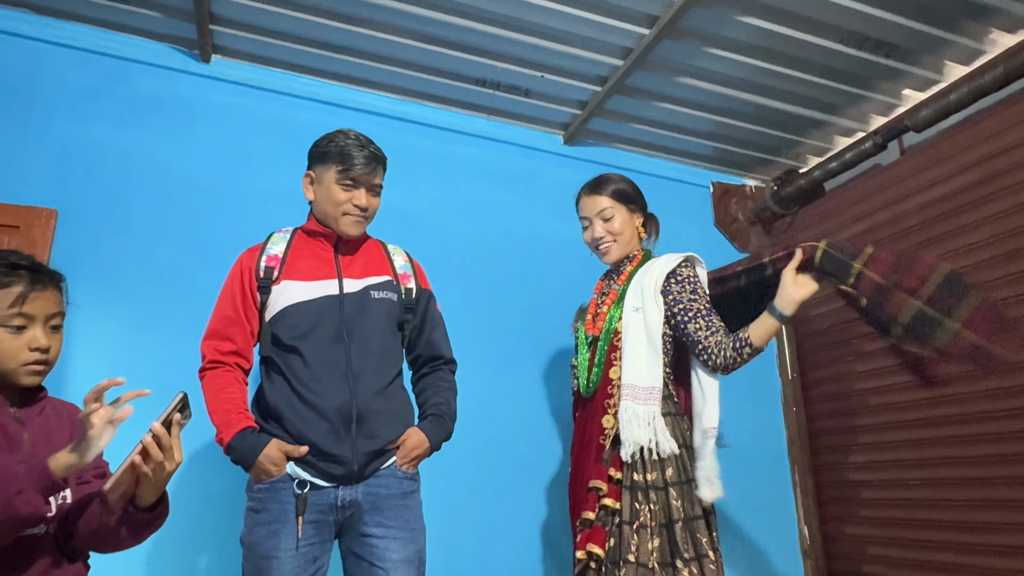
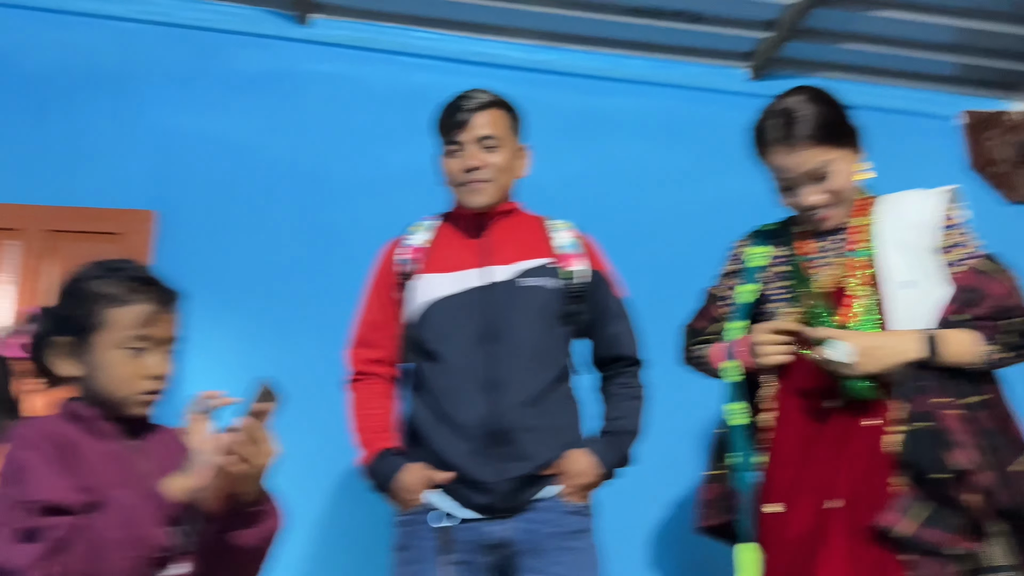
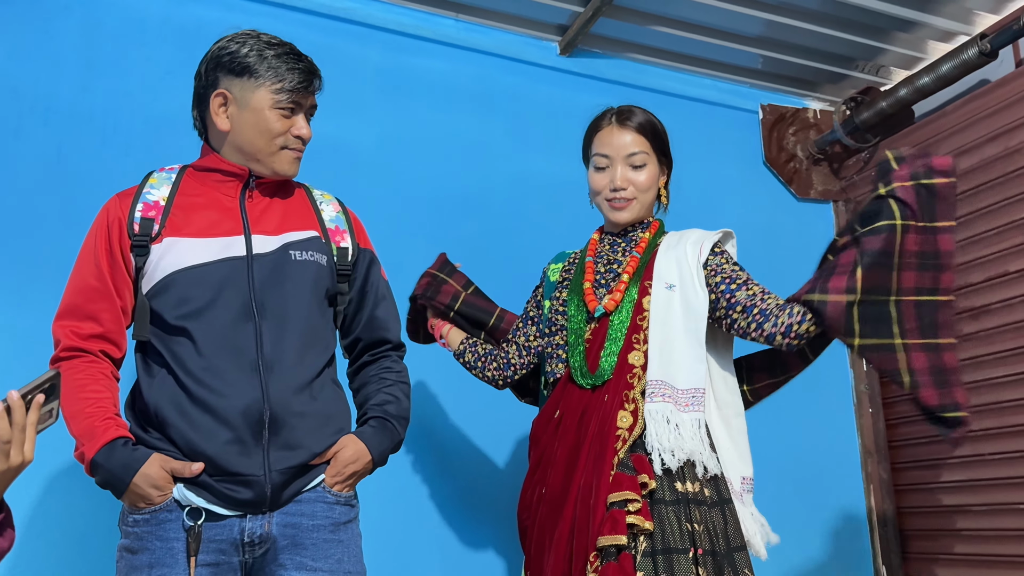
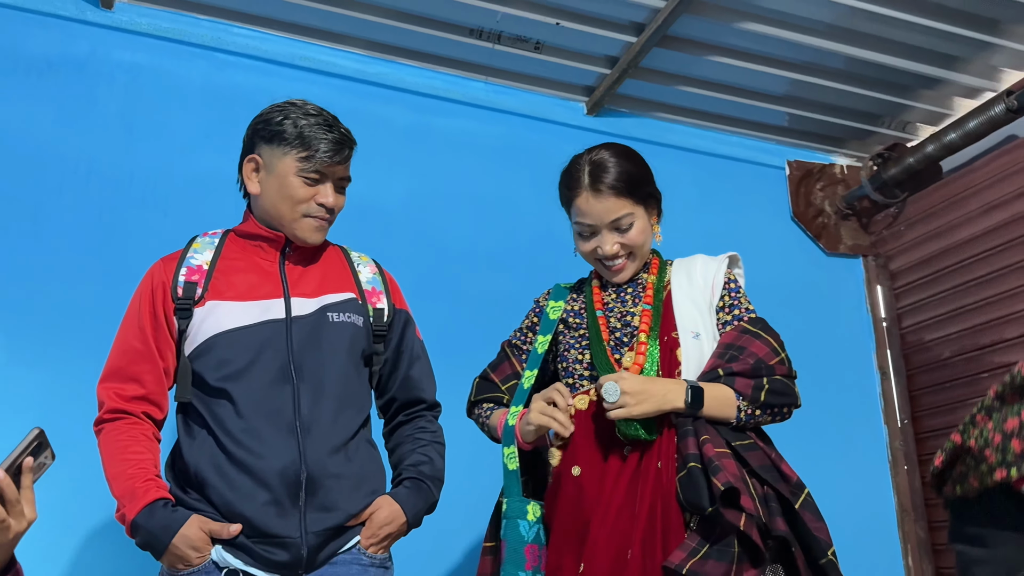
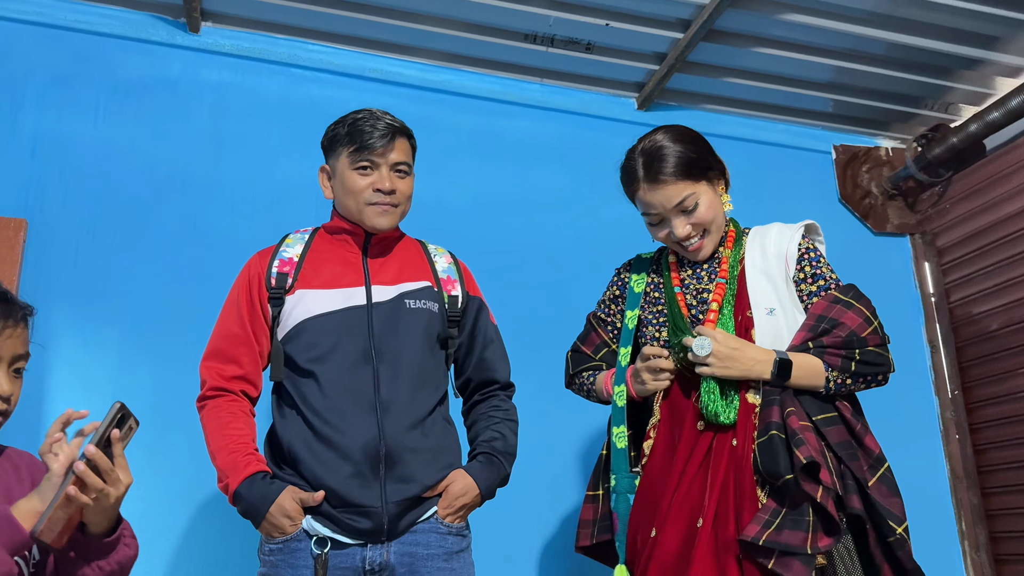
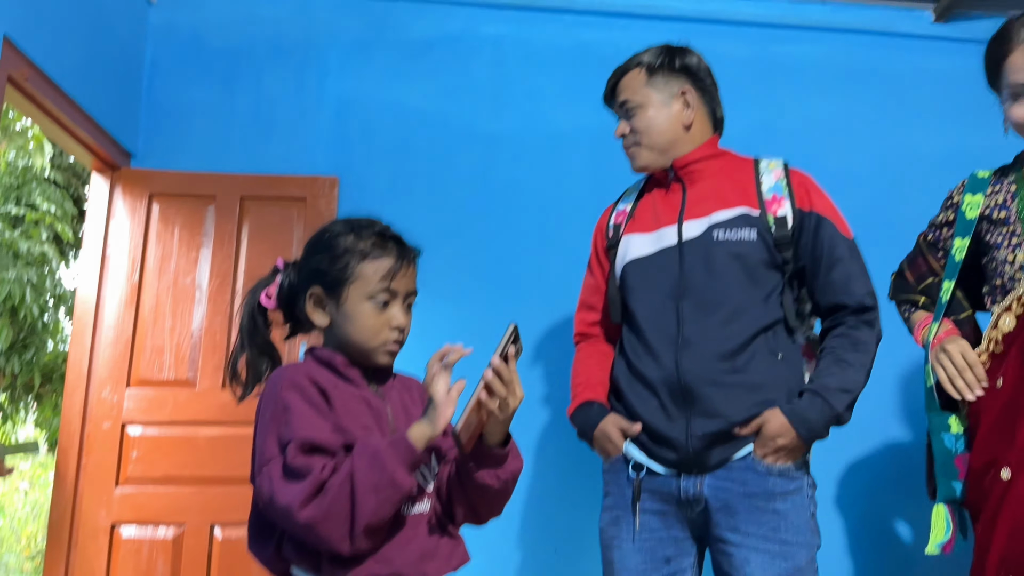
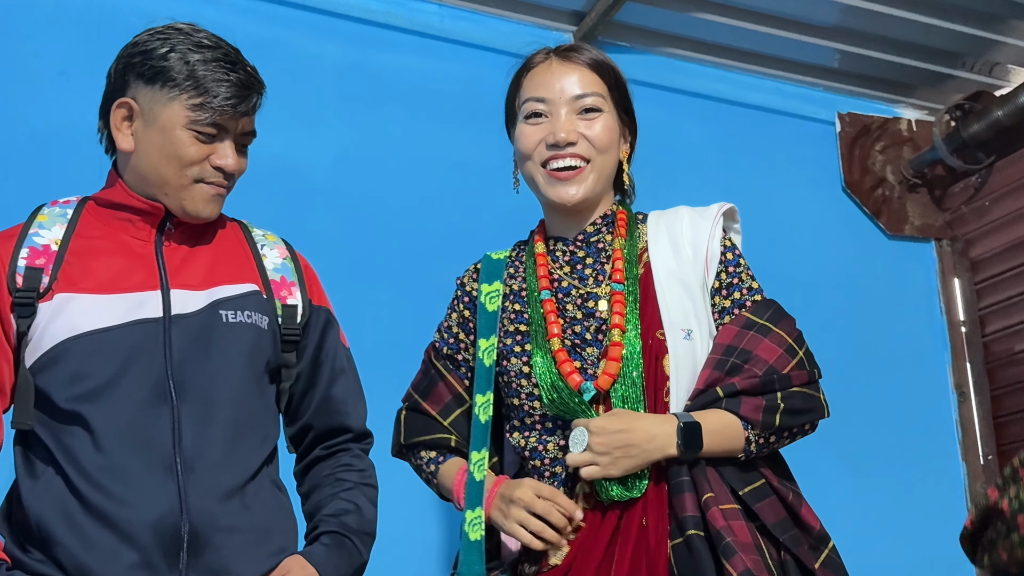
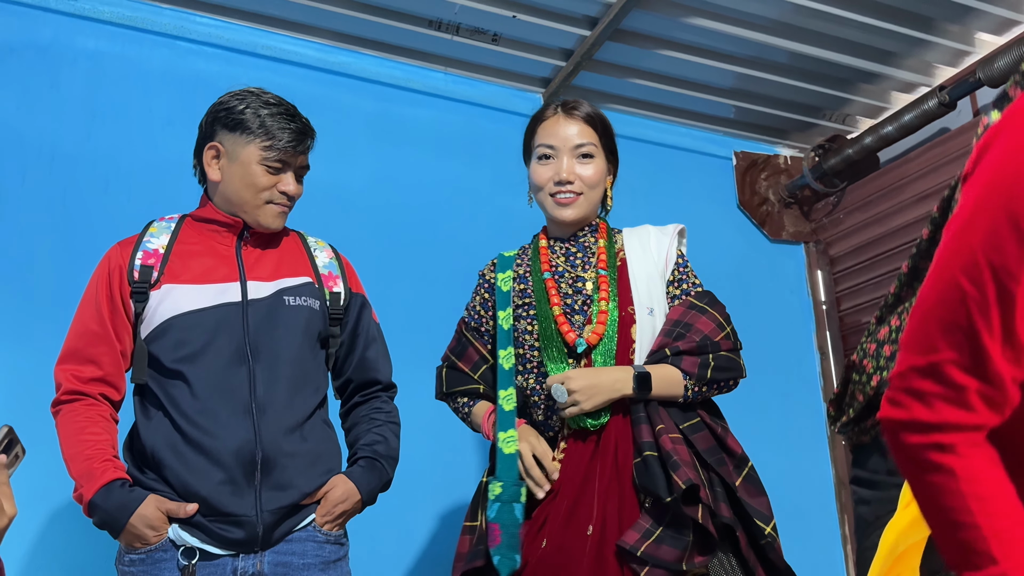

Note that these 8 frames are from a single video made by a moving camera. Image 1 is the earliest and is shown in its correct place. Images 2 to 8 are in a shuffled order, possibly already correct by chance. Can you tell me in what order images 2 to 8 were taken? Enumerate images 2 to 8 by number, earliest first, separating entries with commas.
3, 8, 7, 4, 5, 2, 6
